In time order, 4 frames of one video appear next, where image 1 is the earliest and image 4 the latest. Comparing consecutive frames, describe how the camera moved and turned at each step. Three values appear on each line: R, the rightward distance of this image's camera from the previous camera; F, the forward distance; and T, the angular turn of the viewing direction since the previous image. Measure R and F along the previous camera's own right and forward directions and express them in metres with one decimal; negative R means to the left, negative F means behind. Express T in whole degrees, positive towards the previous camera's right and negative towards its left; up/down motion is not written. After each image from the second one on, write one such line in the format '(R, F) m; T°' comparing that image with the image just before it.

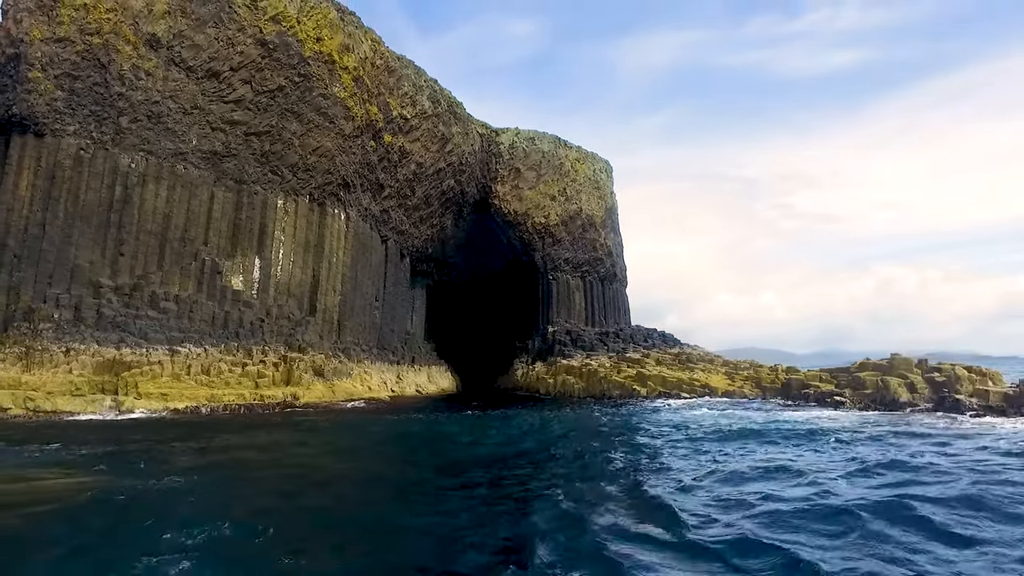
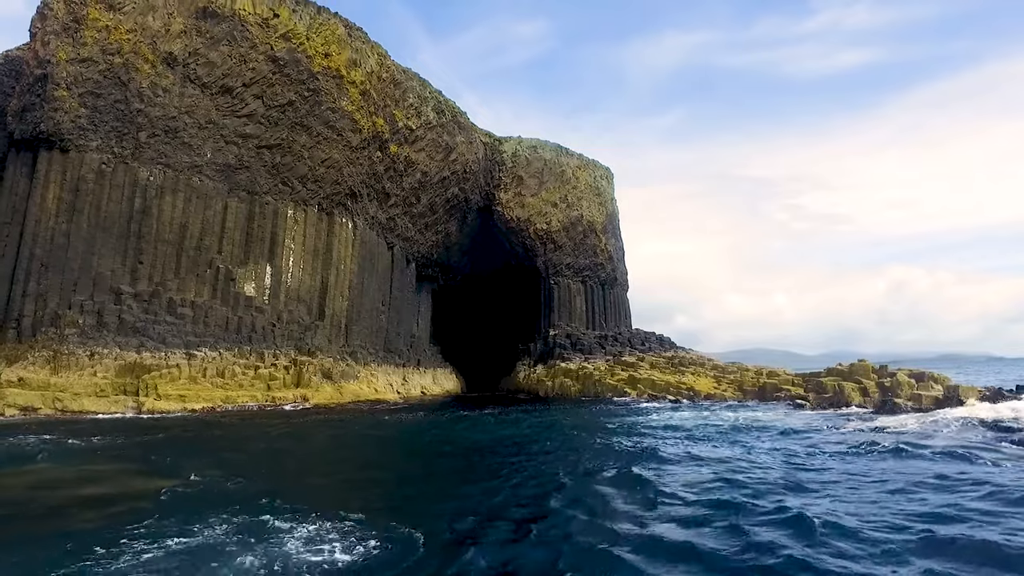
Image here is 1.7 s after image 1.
(+0.3, -0.9) m; -1°
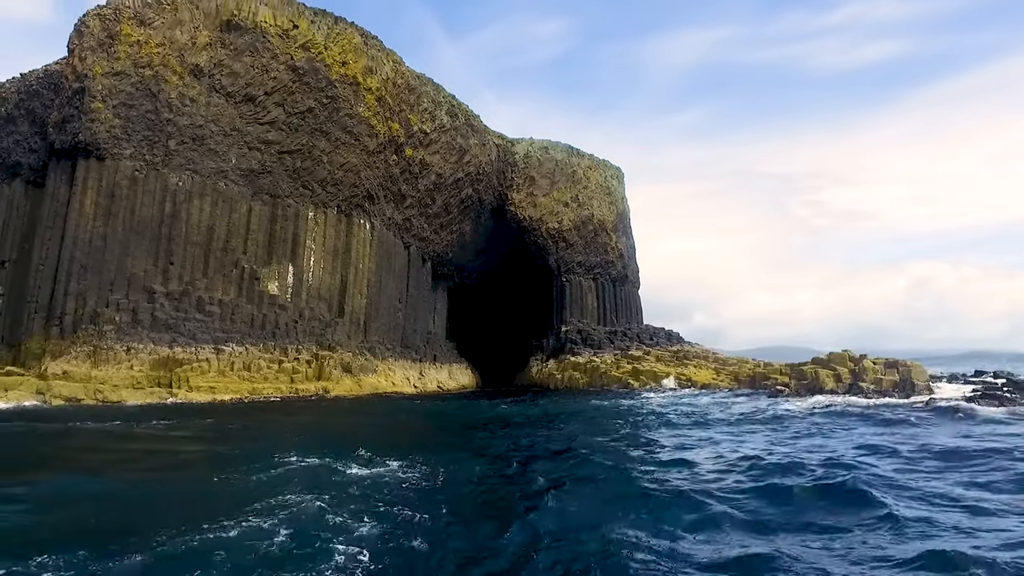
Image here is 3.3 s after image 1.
(+0.3, -0.9) m; -2°
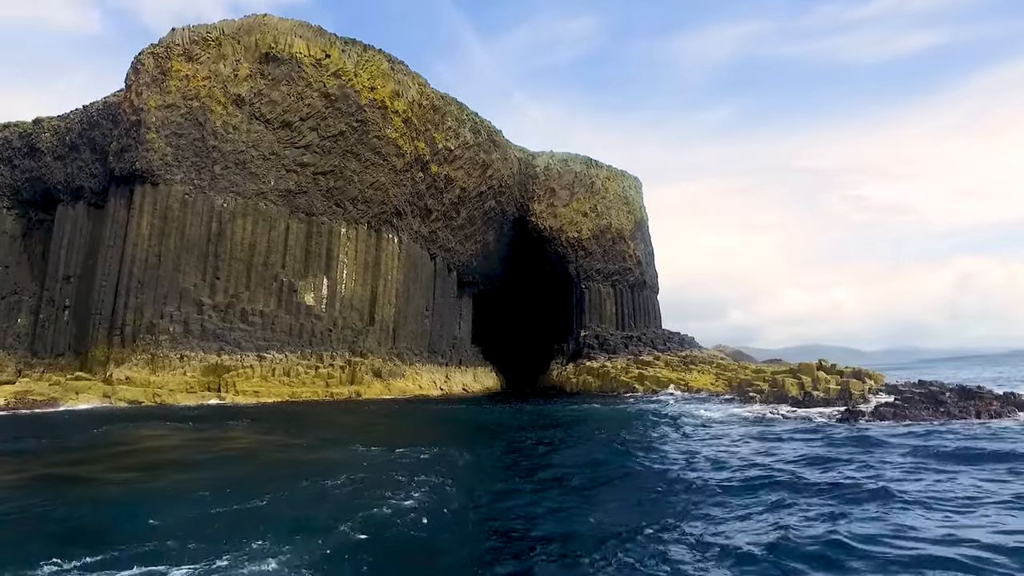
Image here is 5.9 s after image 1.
(+0.6, -1.5) m; -3°
